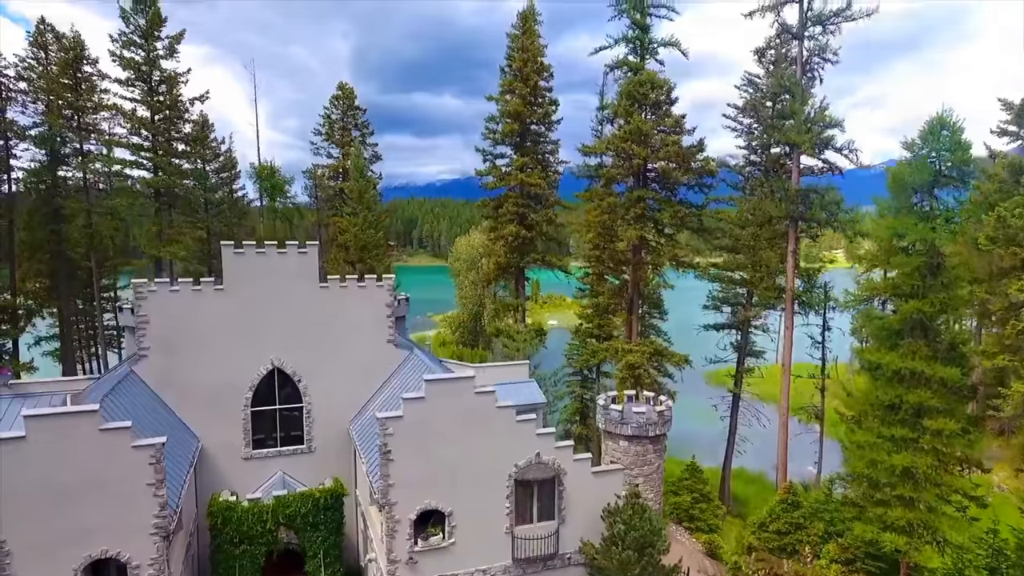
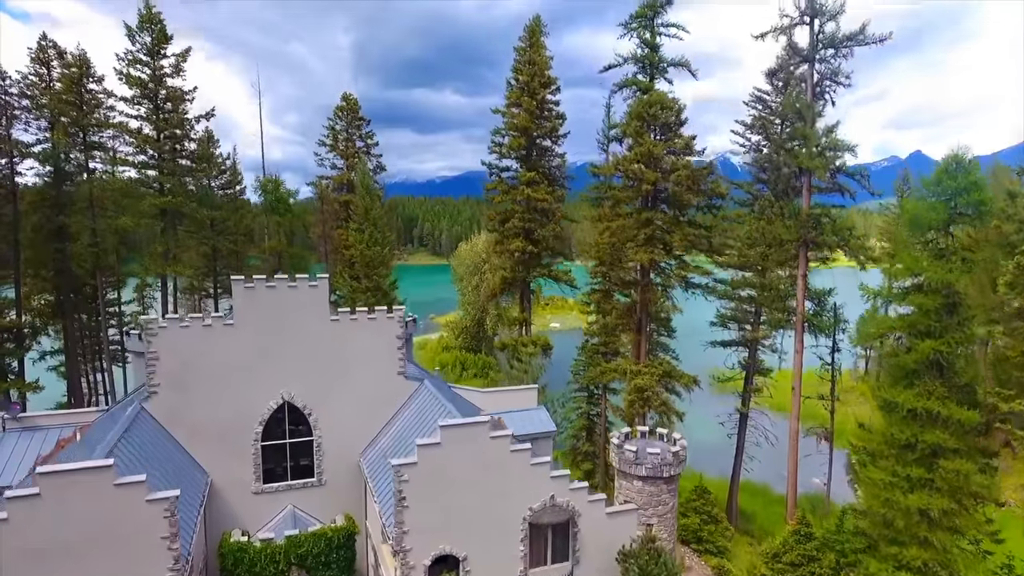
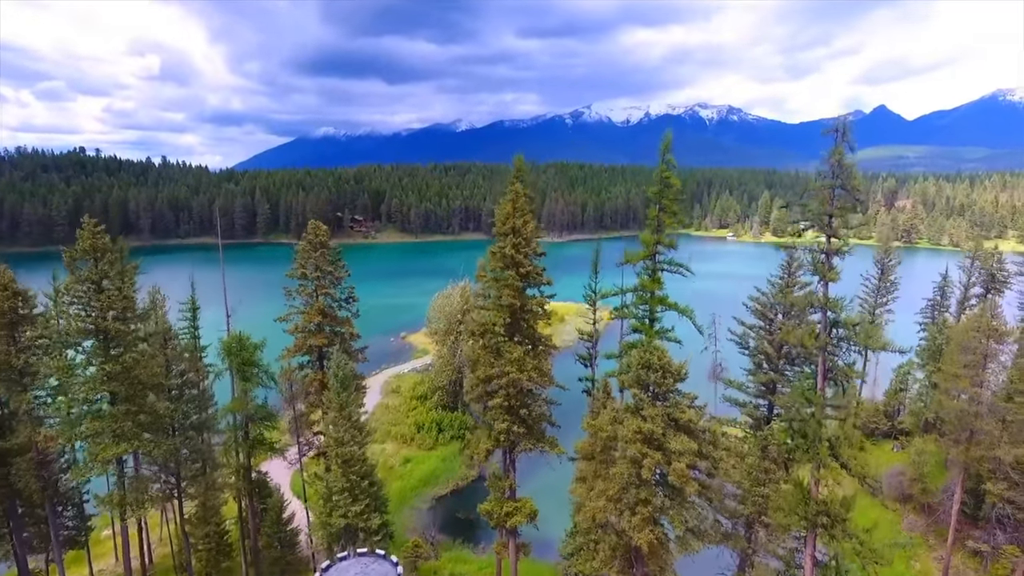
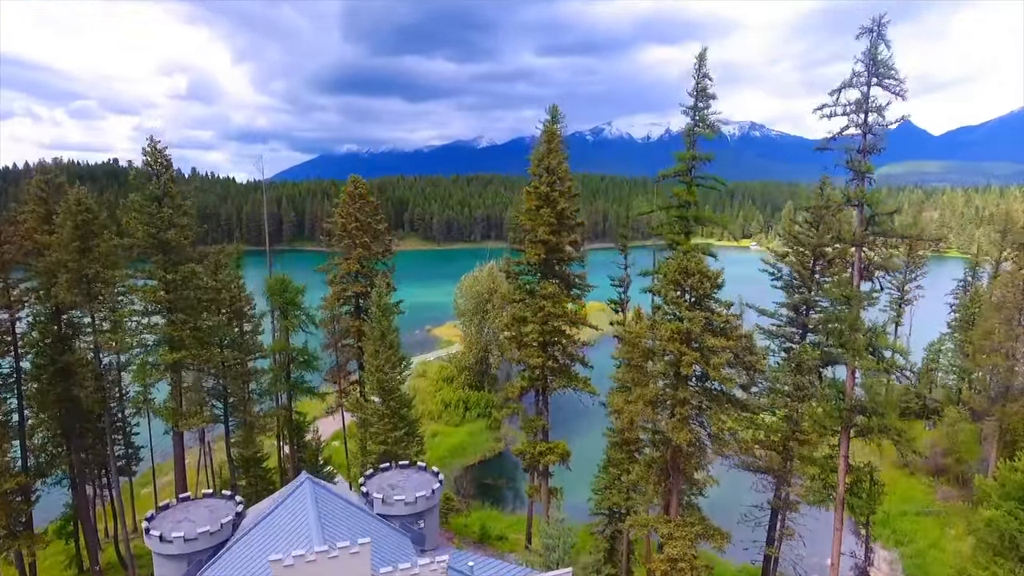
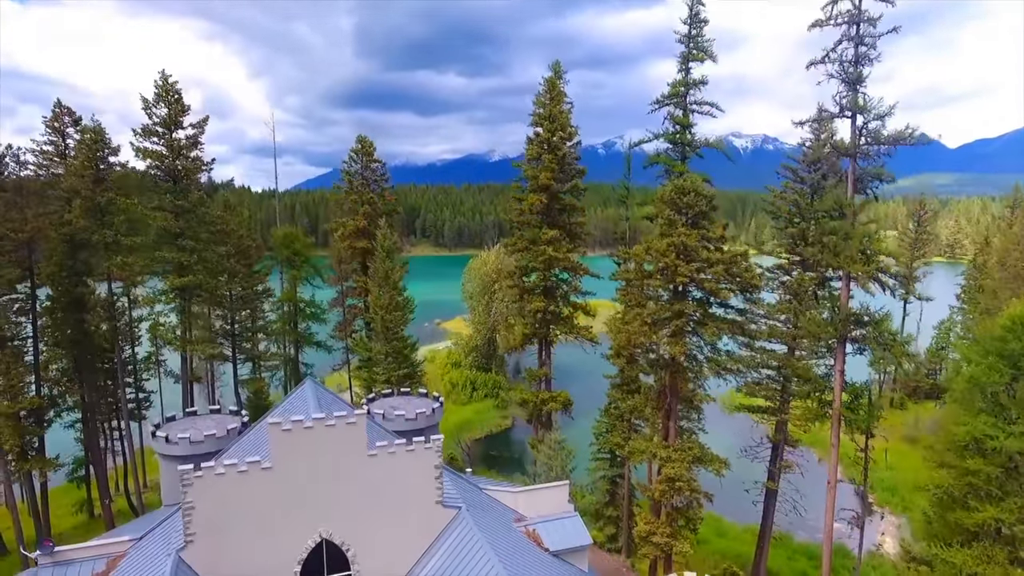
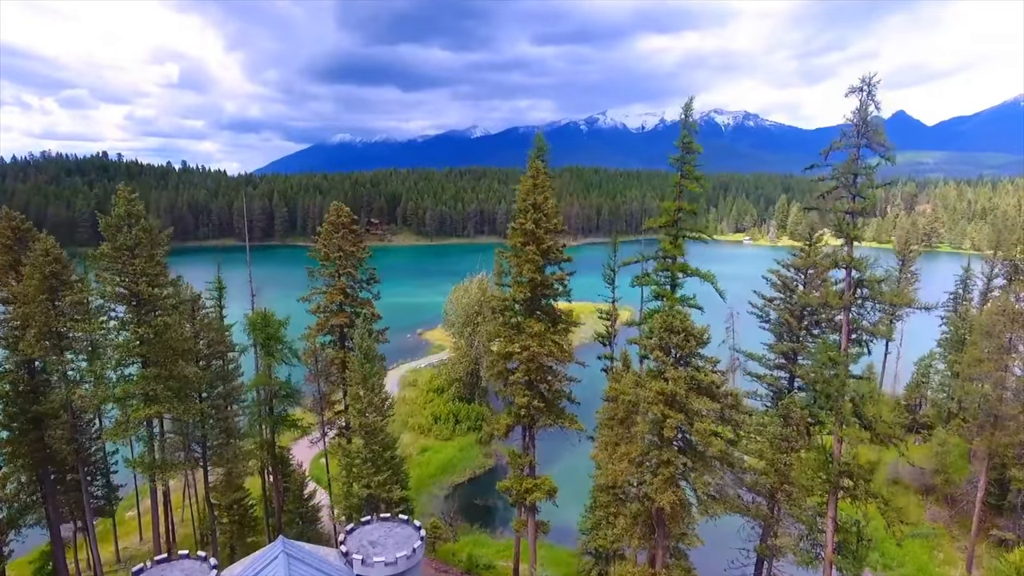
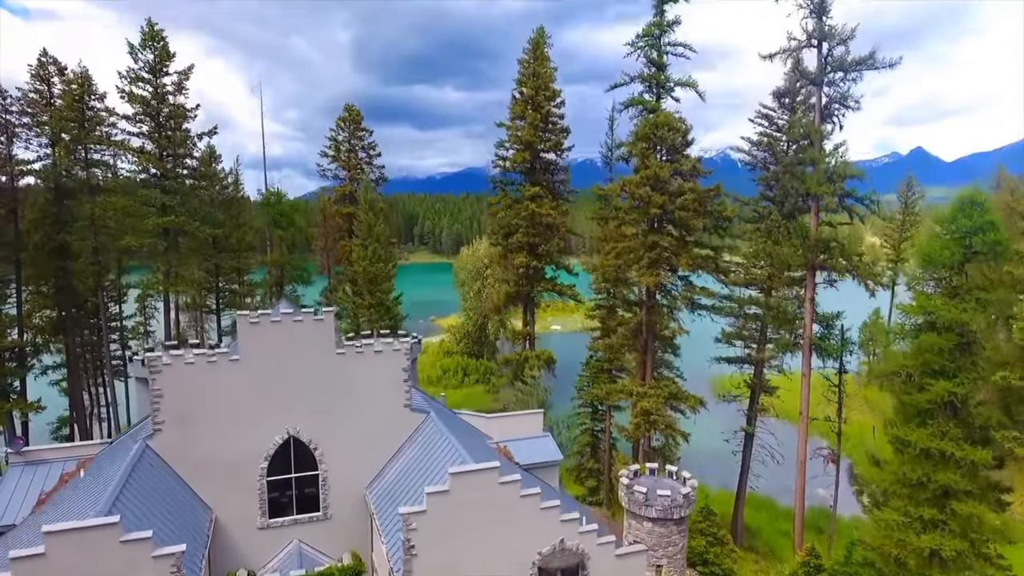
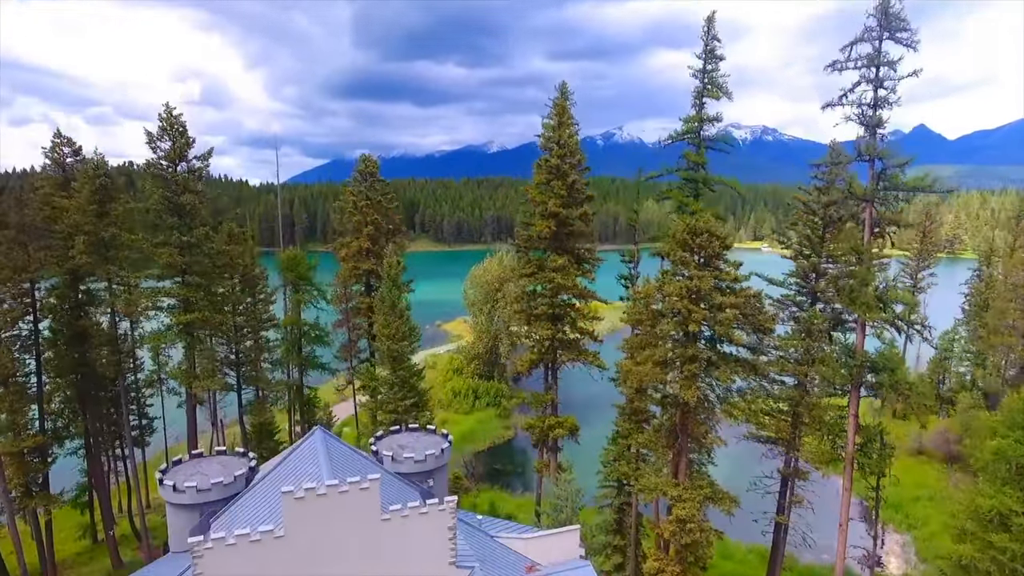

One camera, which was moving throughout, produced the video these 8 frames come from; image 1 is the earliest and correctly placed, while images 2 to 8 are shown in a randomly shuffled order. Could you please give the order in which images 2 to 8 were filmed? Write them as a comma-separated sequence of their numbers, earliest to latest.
2, 7, 5, 8, 4, 6, 3
